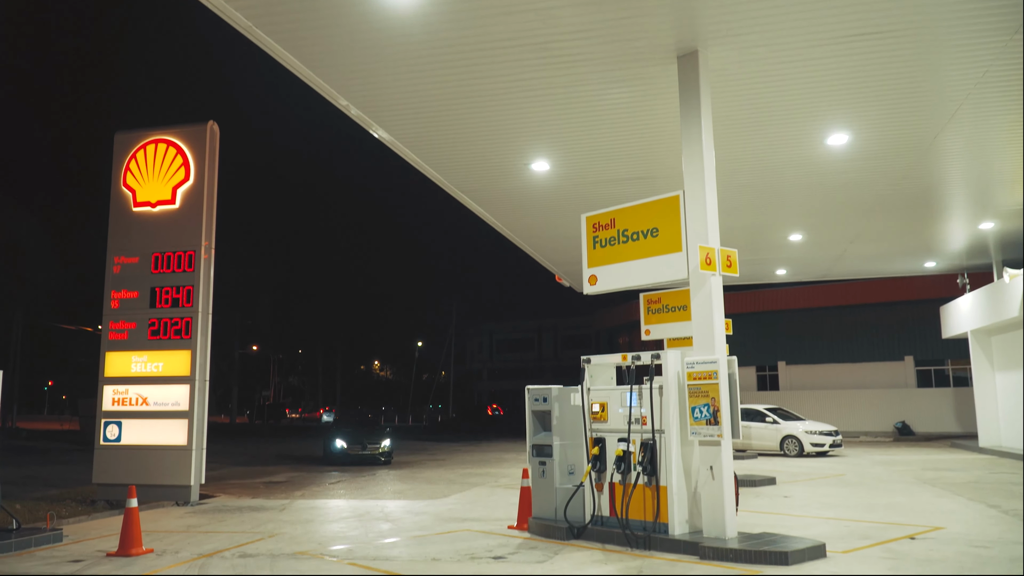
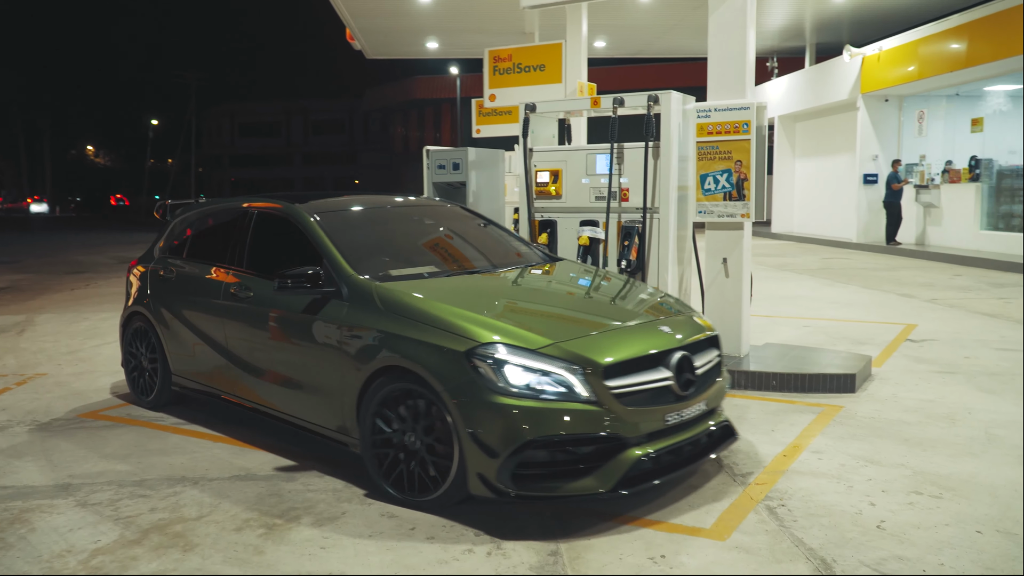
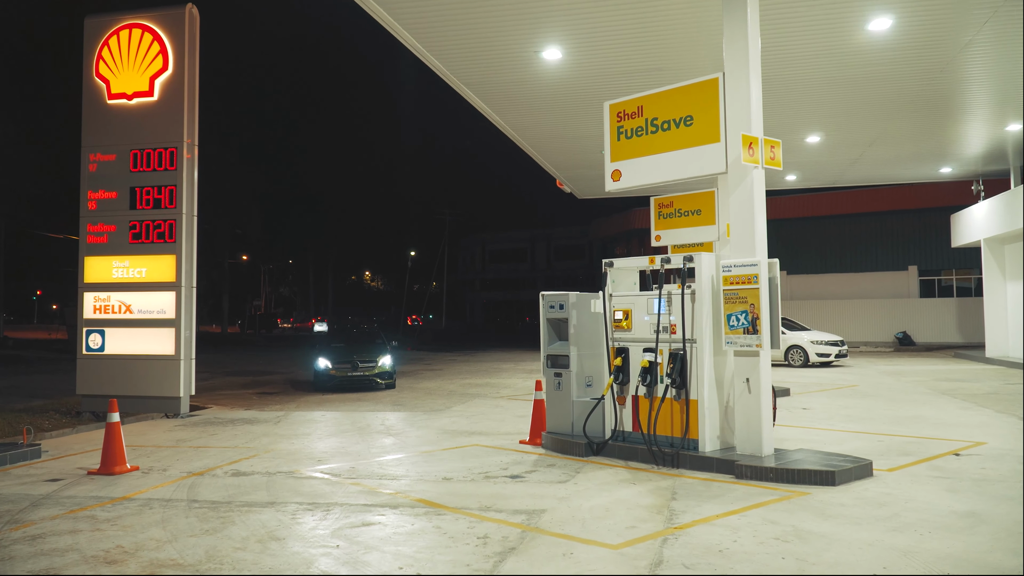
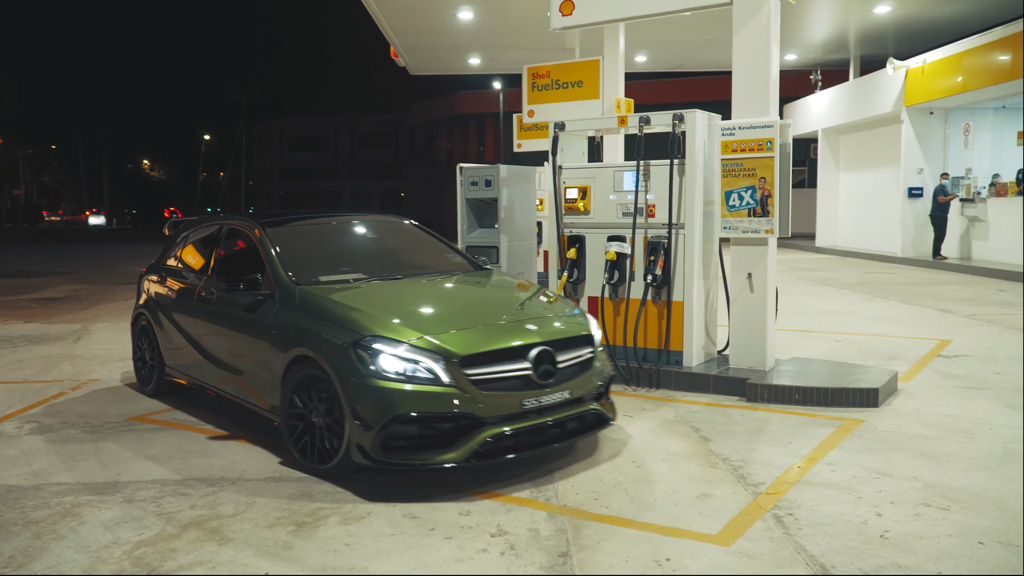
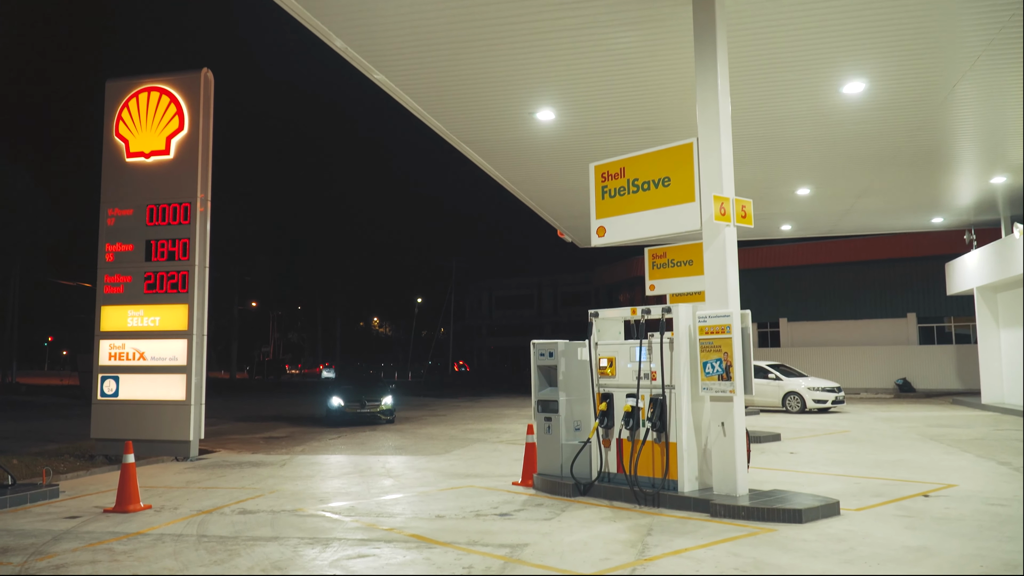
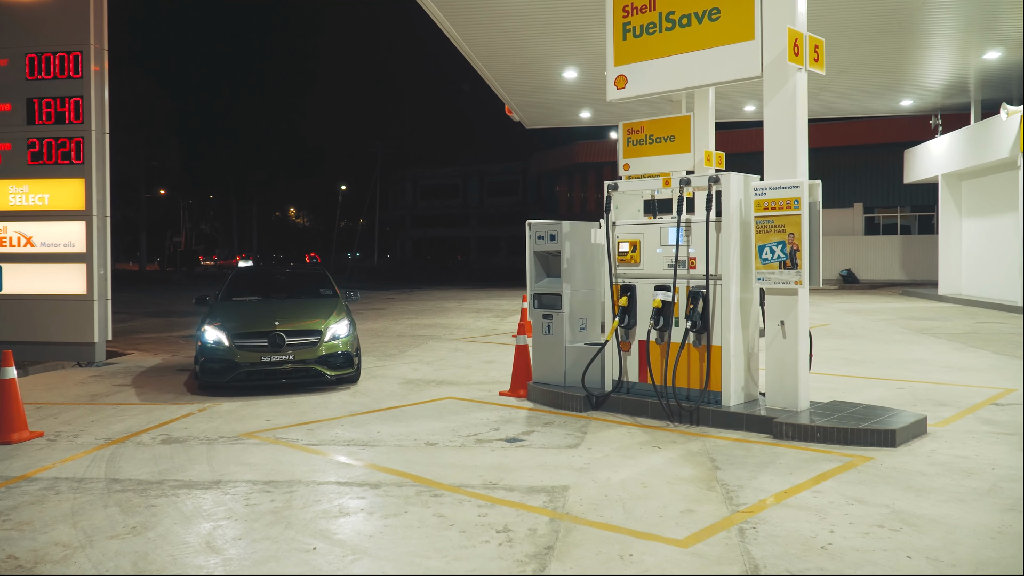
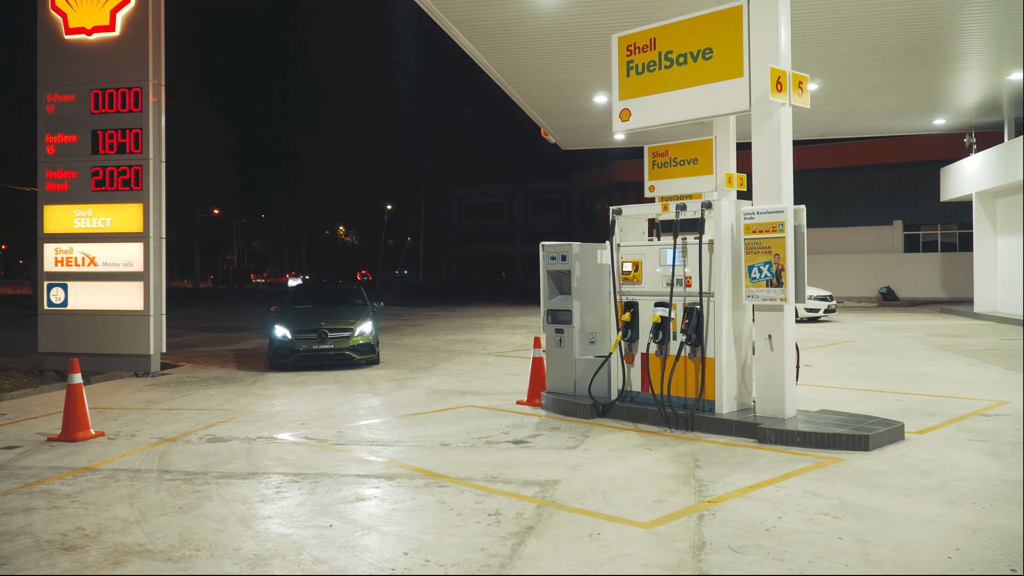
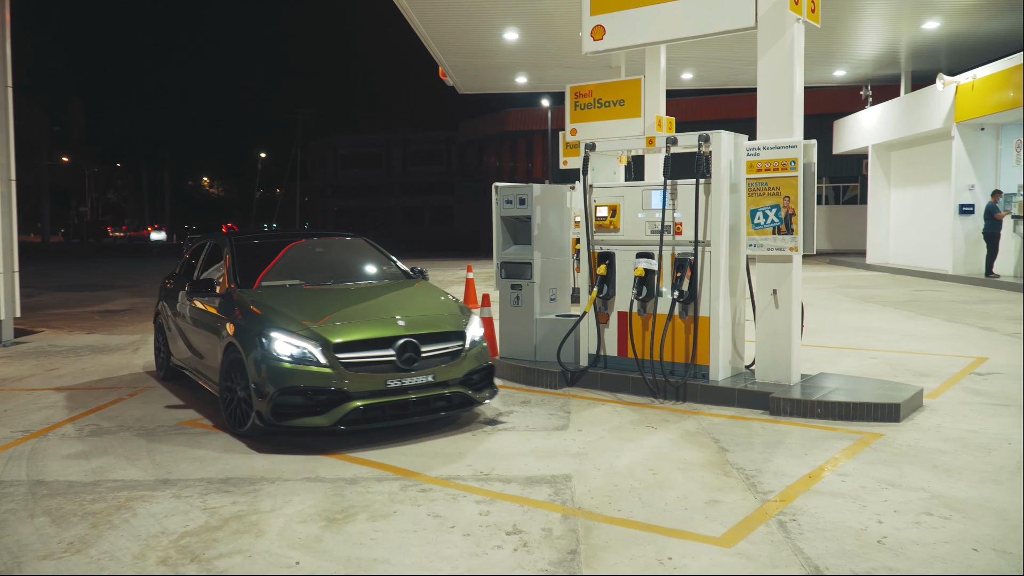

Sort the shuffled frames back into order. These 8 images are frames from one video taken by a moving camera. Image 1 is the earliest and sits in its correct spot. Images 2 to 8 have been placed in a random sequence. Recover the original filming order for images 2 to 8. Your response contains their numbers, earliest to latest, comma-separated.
5, 3, 7, 6, 8, 4, 2
